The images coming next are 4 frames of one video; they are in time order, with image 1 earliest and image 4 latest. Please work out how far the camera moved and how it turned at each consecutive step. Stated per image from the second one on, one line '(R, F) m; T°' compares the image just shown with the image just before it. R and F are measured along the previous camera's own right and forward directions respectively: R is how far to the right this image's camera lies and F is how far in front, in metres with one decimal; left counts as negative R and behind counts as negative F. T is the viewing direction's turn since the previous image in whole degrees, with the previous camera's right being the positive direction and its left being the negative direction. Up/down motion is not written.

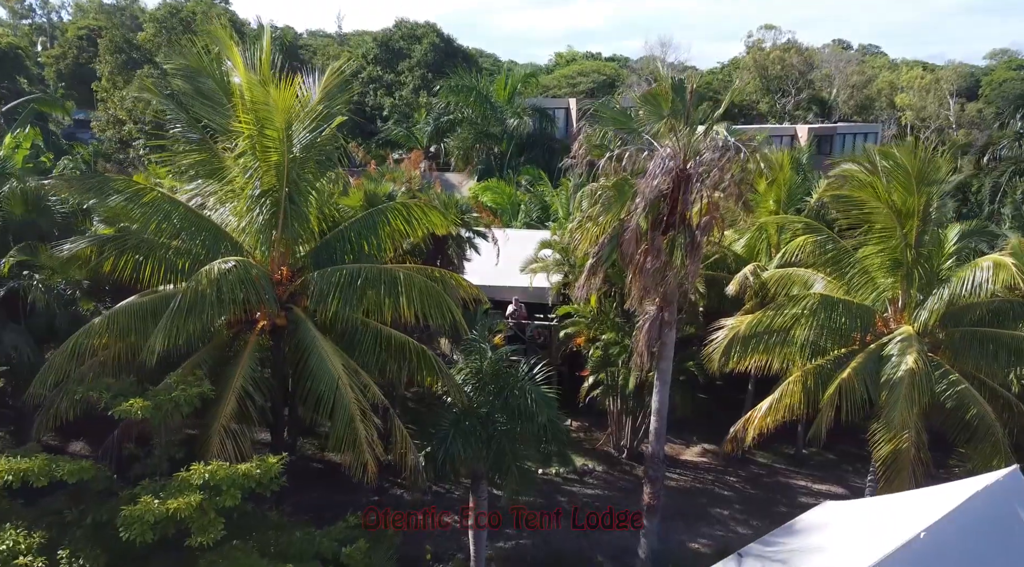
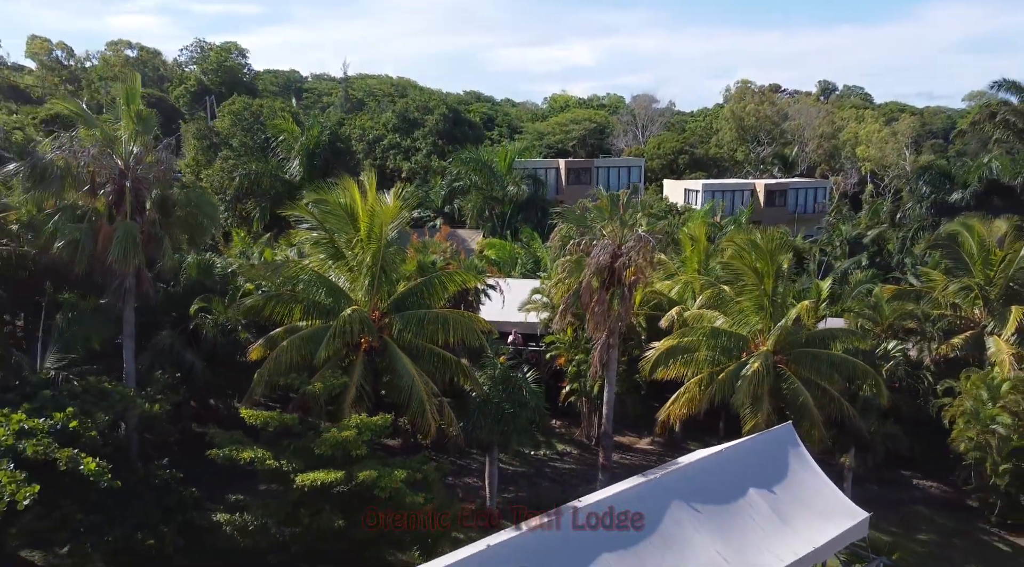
(-0.1, -7.5) m; 0°
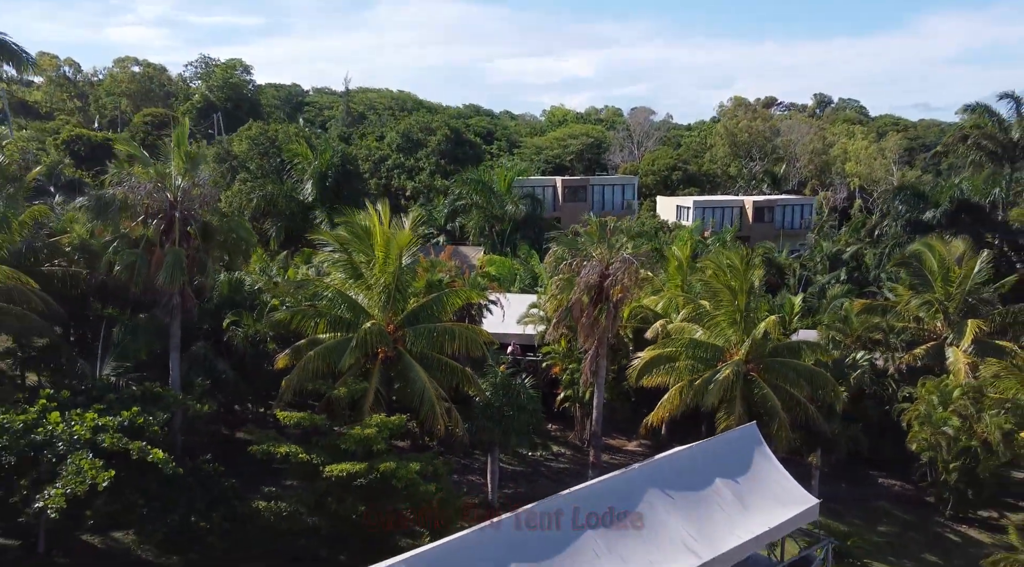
(0.0, -2.4) m; 0°
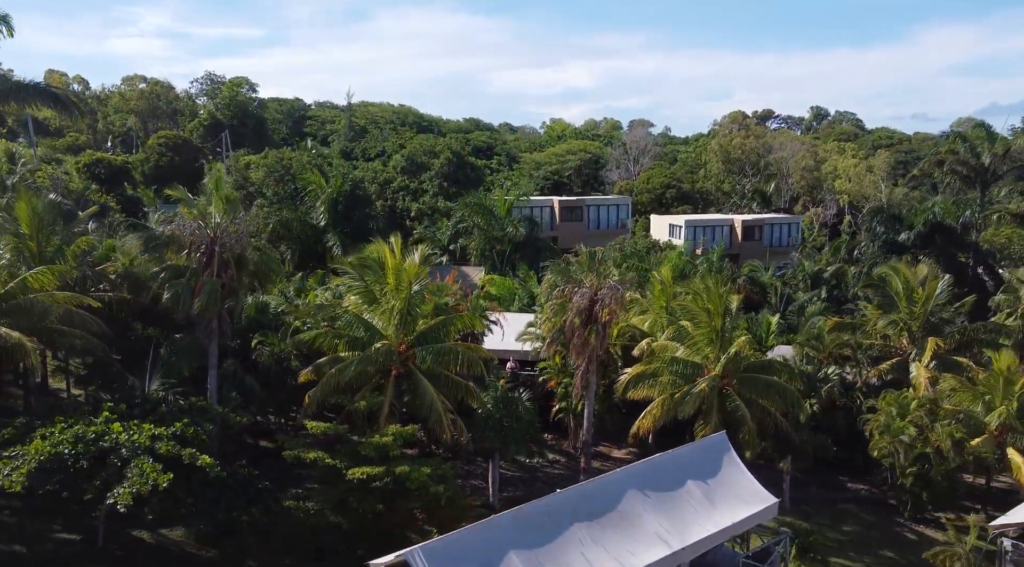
(0.0, -2.6) m; 0°
